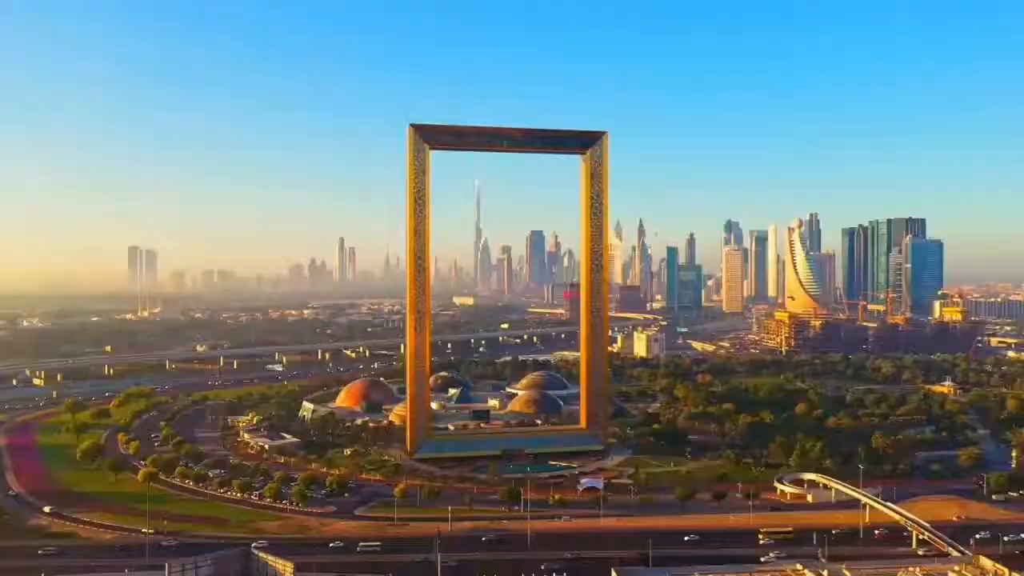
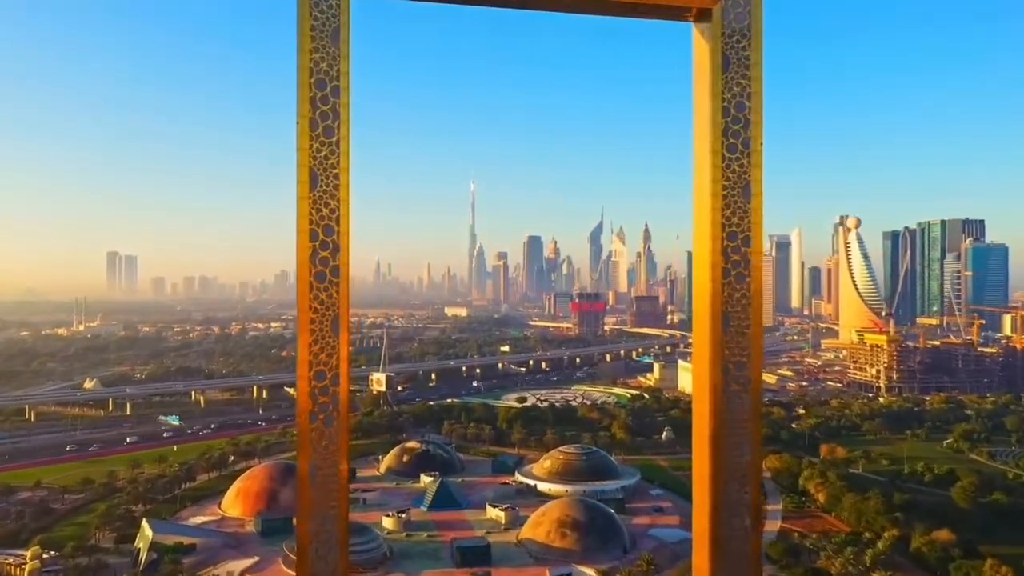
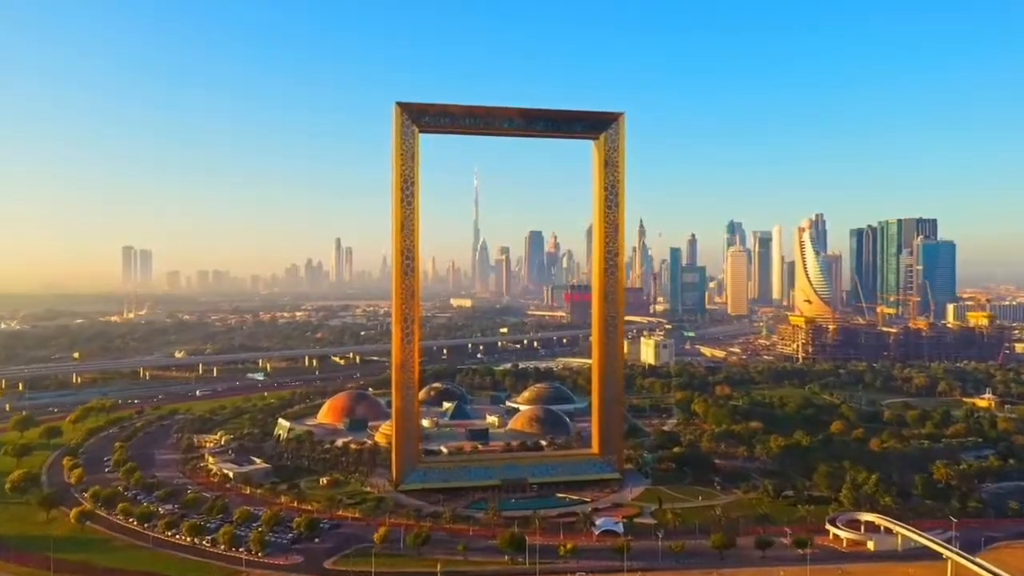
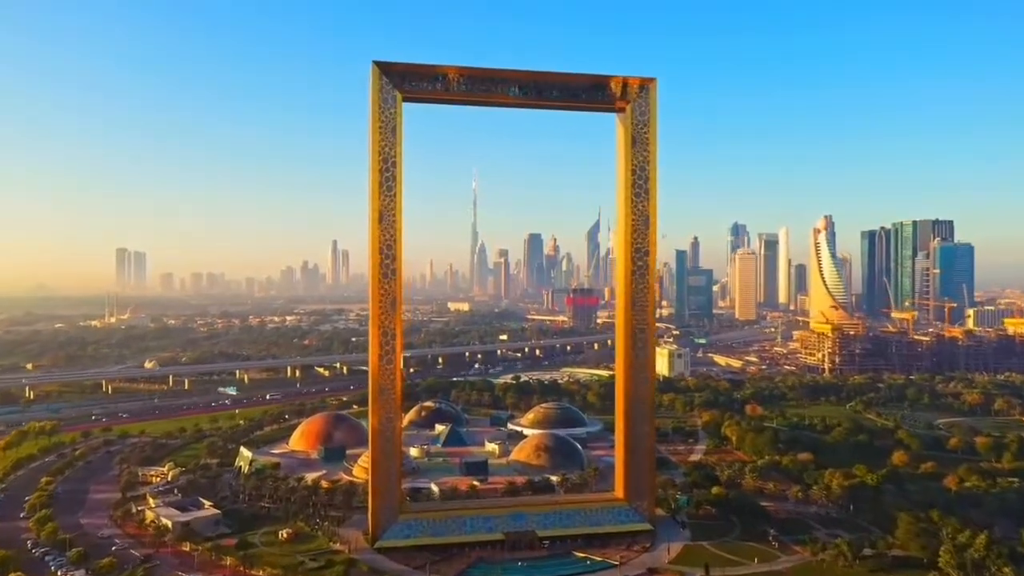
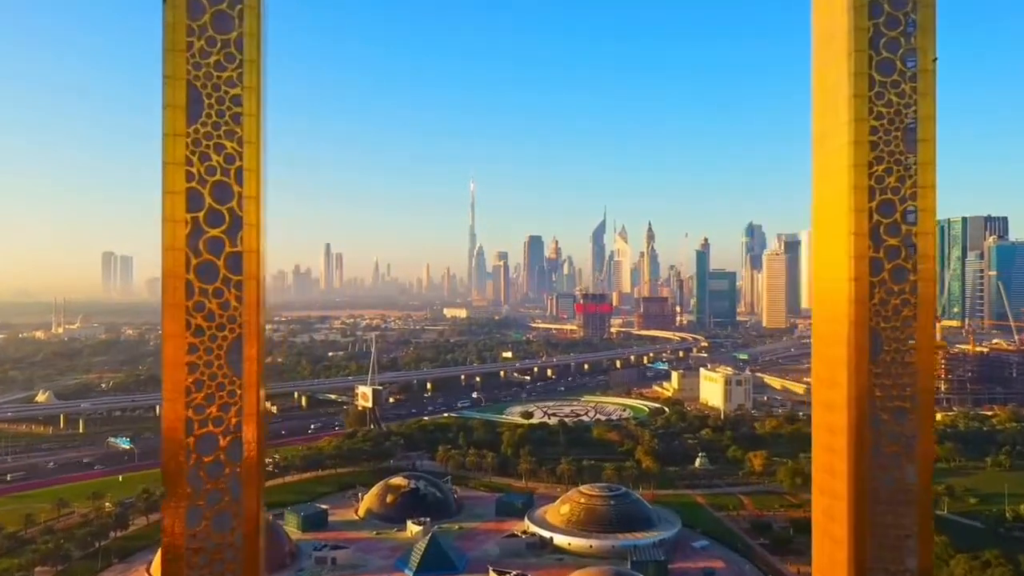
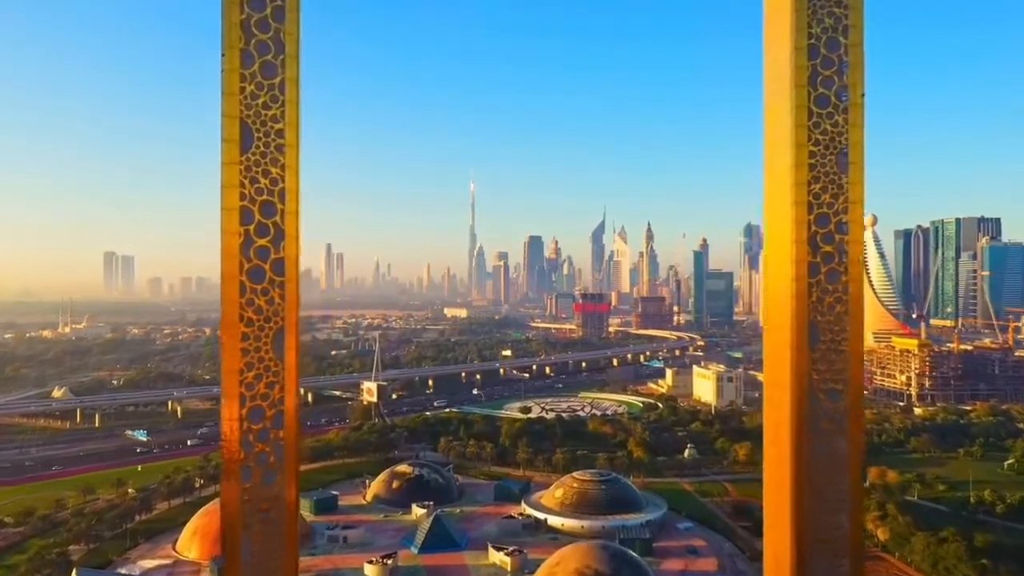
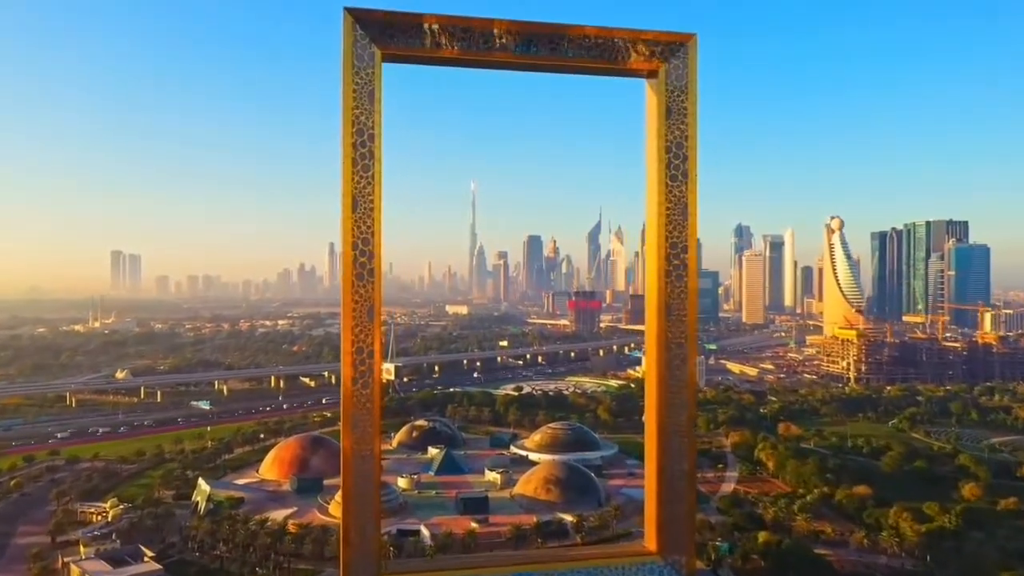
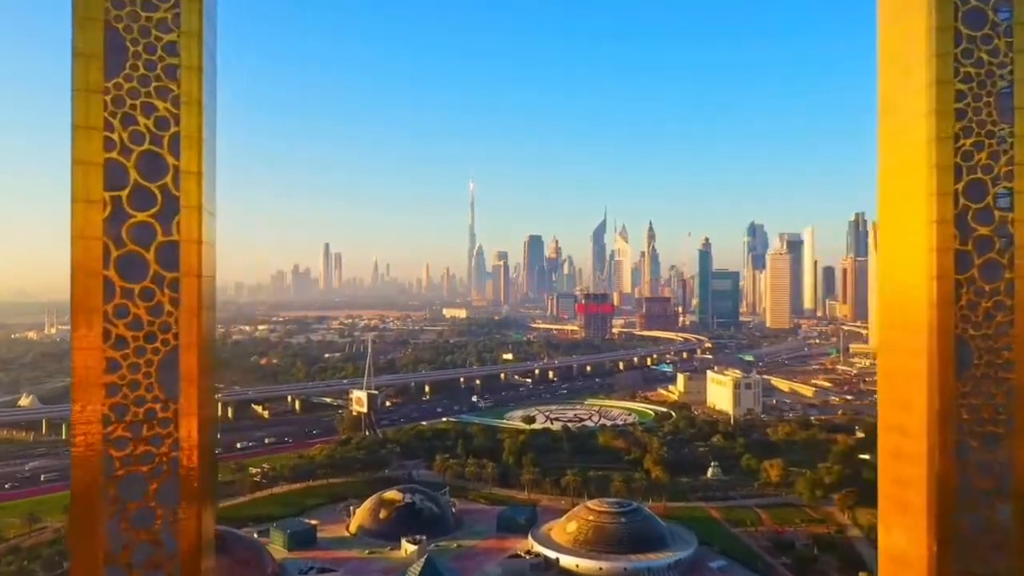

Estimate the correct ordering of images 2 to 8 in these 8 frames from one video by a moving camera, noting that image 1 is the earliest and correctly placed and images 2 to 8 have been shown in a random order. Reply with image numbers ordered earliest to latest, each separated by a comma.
3, 4, 7, 2, 6, 5, 8
